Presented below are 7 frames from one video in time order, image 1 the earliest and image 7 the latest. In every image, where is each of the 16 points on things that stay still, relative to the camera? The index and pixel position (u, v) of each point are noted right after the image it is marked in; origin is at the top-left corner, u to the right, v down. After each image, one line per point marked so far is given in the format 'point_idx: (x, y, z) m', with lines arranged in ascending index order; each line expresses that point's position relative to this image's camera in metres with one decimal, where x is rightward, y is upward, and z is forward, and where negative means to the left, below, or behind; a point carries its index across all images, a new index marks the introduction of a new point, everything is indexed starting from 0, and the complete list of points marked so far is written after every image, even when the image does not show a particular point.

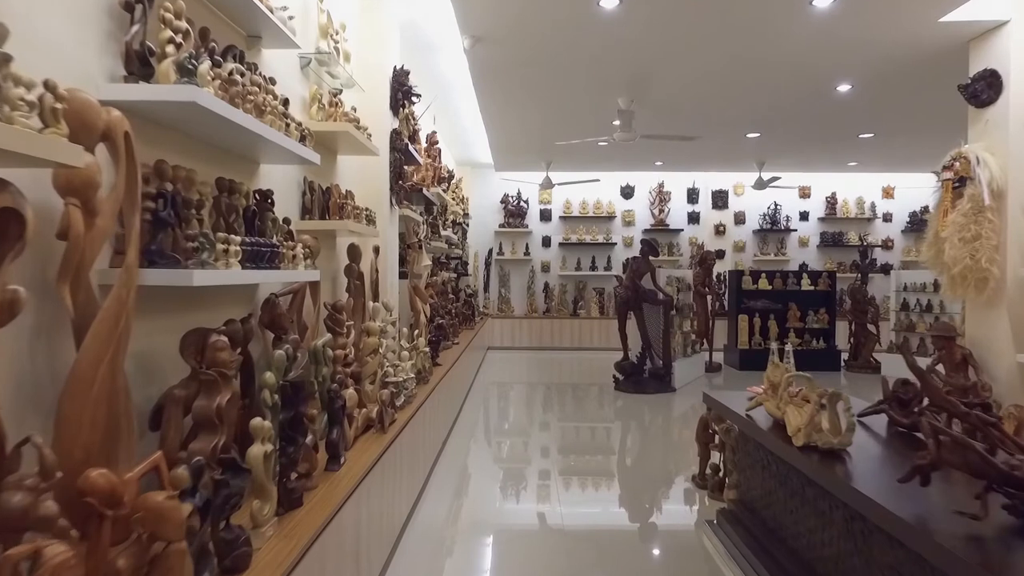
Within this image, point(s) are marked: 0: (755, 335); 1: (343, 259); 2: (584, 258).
0: (+2.8, -0.5, +6.9) m
1: (-0.9, +0.1, +3.1) m
2: (+1.1, +0.4, +9.0) m
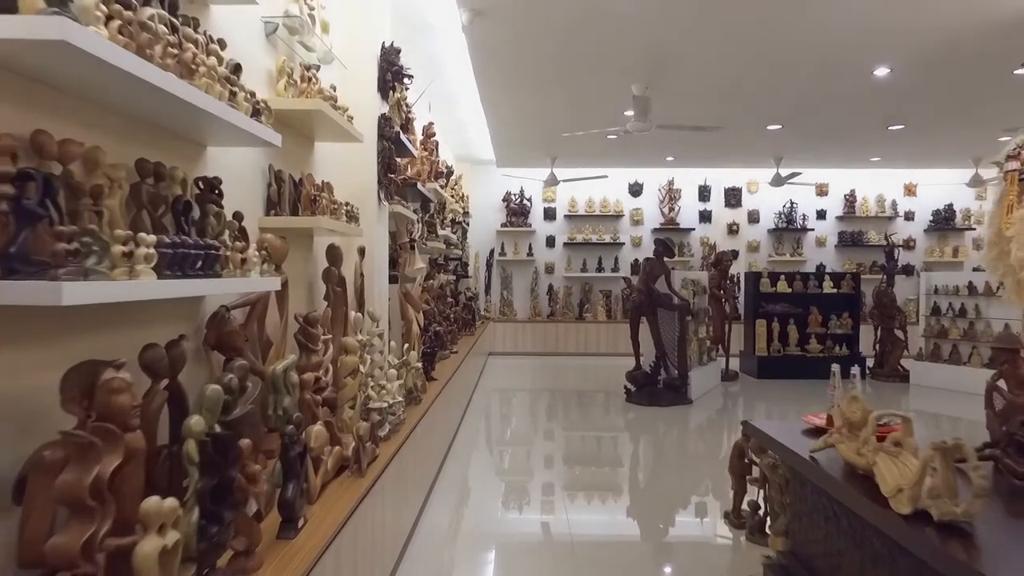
0: (+2.8, -0.6, +6.5) m
1: (-0.8, +0.1, +2.7) m
2: (+1.1, +0.4, +8.6) m
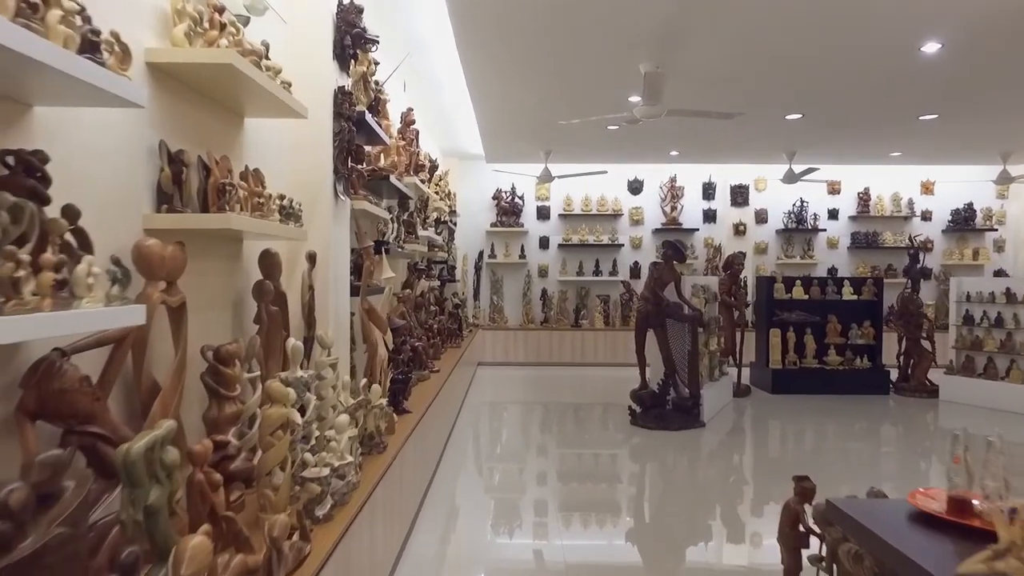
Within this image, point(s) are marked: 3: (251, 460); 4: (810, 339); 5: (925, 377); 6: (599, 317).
0: (+2.7, -0.6, +6.0) m
1: (-0.9, 0.0, +2.1) m
2: (+1.0, +0.4, +8.0) m
3: (-0.7, -0.4, +1.5) m
4: (+2.9, -0.5, +6.0) m
5: (+3.9, -0.8, +5.8) m
6: (+1.1, -0.4, +7.8) m
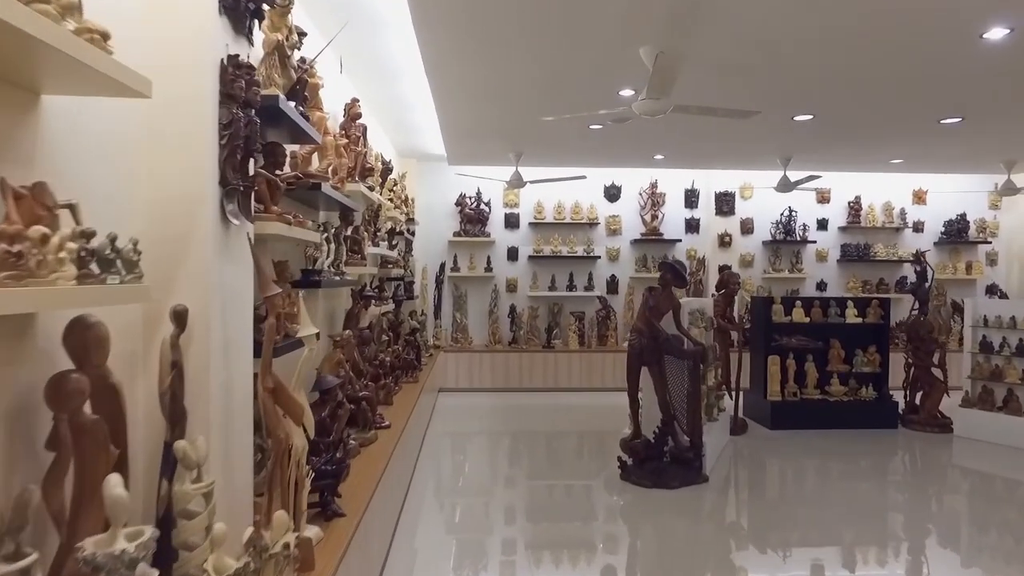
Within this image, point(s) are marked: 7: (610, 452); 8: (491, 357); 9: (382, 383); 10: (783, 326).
0: (+2.4, -0.8, +5.3) m
1: (-0.9, -0.1, +1.3) m
2: (+0.6, +0.2, +7.3) m
3: (-0.7, -0.6, +0.7) m
4: (+2.6, -0.7, +5.3) m
5: (+3.6, -1.0, +5.2) m
6: (+0.7, -0.6, +7.0) m
7: (+0.8, -1.4, +5.4) m
8: (-0.2, -0.8, +6.9) m
9: (-0.9, -0.6, +4.0) m
10: (+2.4, -0.3, +5.4) m
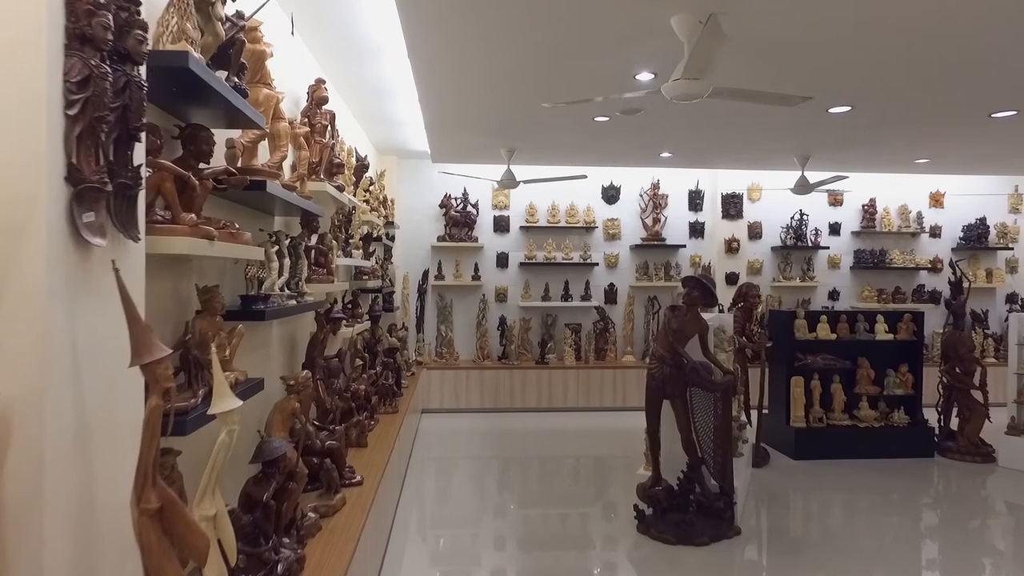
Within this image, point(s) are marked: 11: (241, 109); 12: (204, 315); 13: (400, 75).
0: (+2.3, -0.9, +4.8) m
1: (-0.9, -0.2, +0.6) m
2: (+0.5, +0.1, +6.7) m
3: (-0.6, -0.7, +0.1) m
4: (+2.6, -0.8, +4.8) m
5: (+3.6, -1.1, +4.7) m
6: (+0.6, -0.7, +6.4) m
7: (+0.8, -1.5, +4.8) m
8: (-0.3, -0.9, +6.3) m
9: (-0.9, -0.7, +3.4) m
10: (+2.3, -0.4, +4.8) m
11: (-0.8, +0.5, +1.8) m
12: (-0.9, -0.1, +1.7) m
13: (-0.8, +1.5, +4.2) m
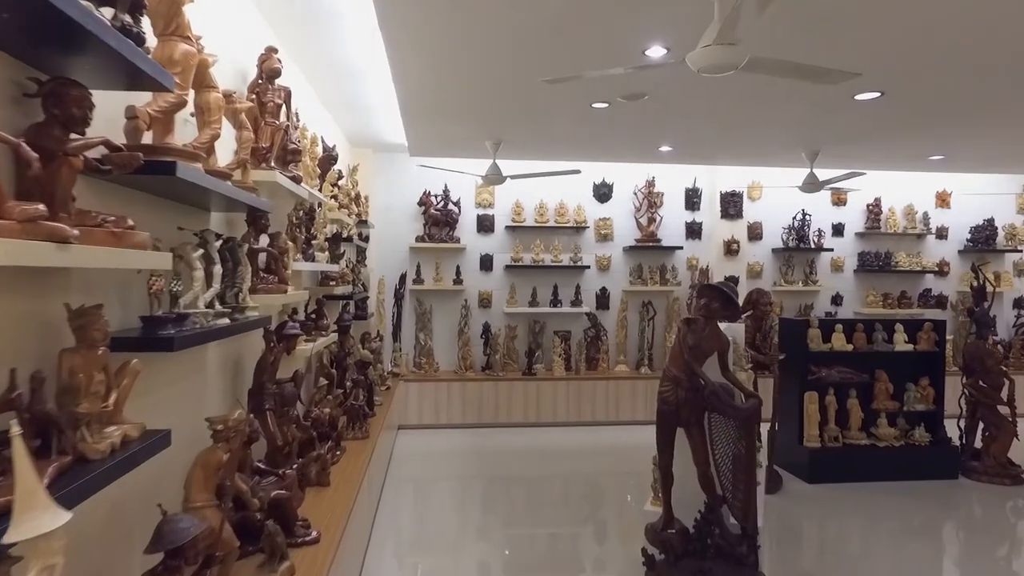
0: (+2.2, -1.0, +4.4) m
1: (-0.8, -0.3, +0.1) m
2: (+0.3, 0.0, +6.2) m
3: (-0.5, -0.8, -0.4) m
4: (+2.5, -0.8, +4.4) m
5: (+3.5, -1.2, +4.3) m
6: (+0.5, -0.7, +6.0) m
7: (+0.7, -1.5, +4.3) m
8: (-0.5, -0.9, +5.8) m
9: (-0.9, -0.8, +2.9) m
10: (+2.2, -0.5, +4.4) m
11: (-0.8, +0.5, +1.3) m
12: (-0.9, -0.1, +1.2) m
13: (-0.9, +1.4, +3.7) m
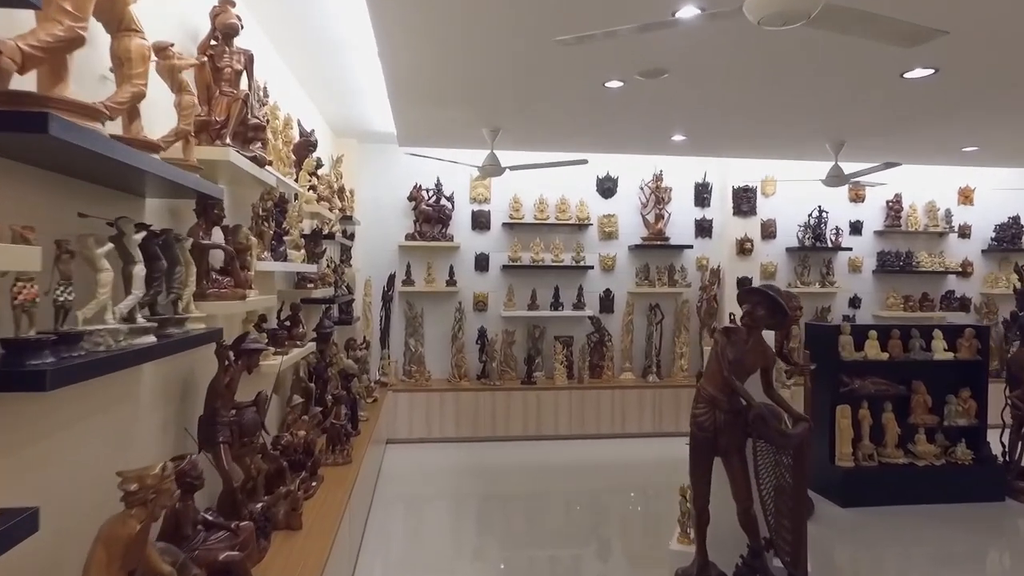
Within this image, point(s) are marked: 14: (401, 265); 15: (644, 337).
0: (+2.3, -1.0, +4.0) m
1: (-0.8, -0.3, -0.3) m
2: (+0.3, 0.0, +5.8) m
3: (-0.4, -0.8, -0.9) m
4: (+2.5, -0.9, +4.0) m
5: (+3.5, -1.2, +3.9) m
6: (+0.4, -0.7, +5.5) m
7: (+0.7, -1.6, +3.9) m
8: (-0.5, -0.9, +5.3) m
9: (-0.9, -0.8, +2.4) m
10: (+2.2, -0.5, +4.0) m
11: (-0.8, +0.5, +0.8) m
12: (-0.8, -0.1, +0.8) m
13: (-0.8, +1.4, +3.3) m
14: (-1.0, +0.2, +5.6) m
15: (+1.3, -0.5, +5.8) m
